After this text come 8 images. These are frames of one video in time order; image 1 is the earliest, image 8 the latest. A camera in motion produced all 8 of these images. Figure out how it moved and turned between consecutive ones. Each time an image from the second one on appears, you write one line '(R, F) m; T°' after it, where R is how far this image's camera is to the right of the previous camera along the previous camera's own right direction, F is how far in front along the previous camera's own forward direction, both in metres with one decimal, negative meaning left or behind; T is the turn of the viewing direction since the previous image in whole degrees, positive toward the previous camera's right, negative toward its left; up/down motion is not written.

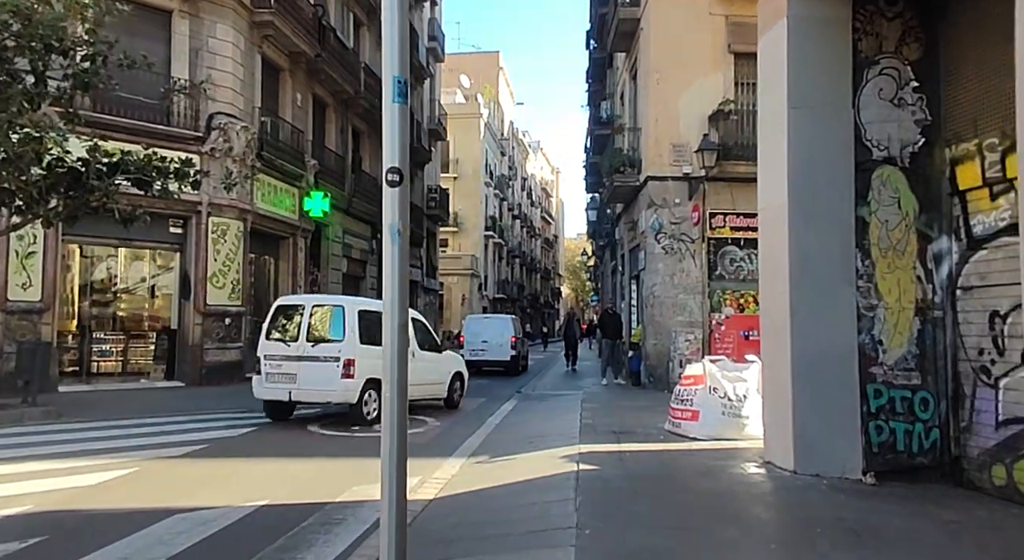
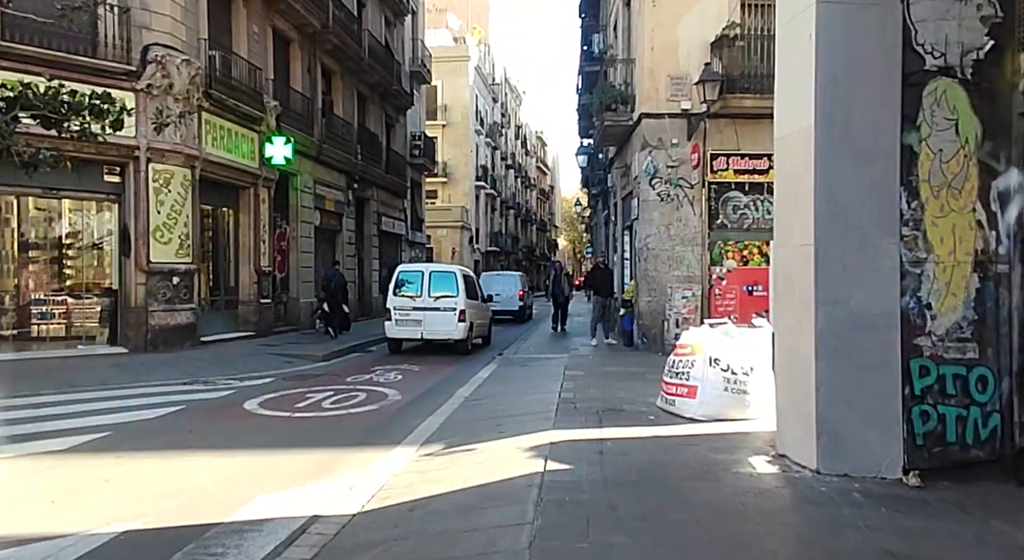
(+0.4, +1.7) m; 0°
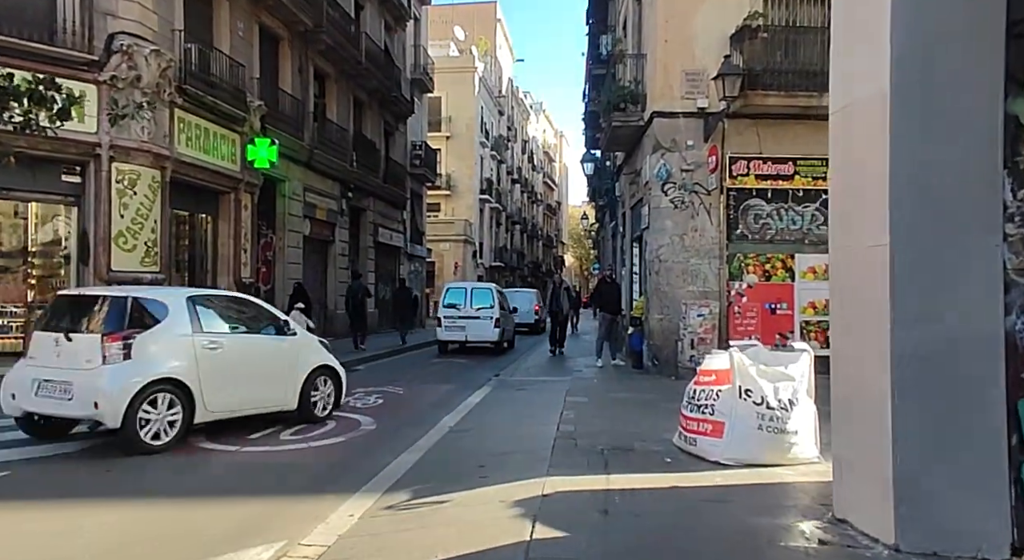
(+0.2, +1.4) m; -1°
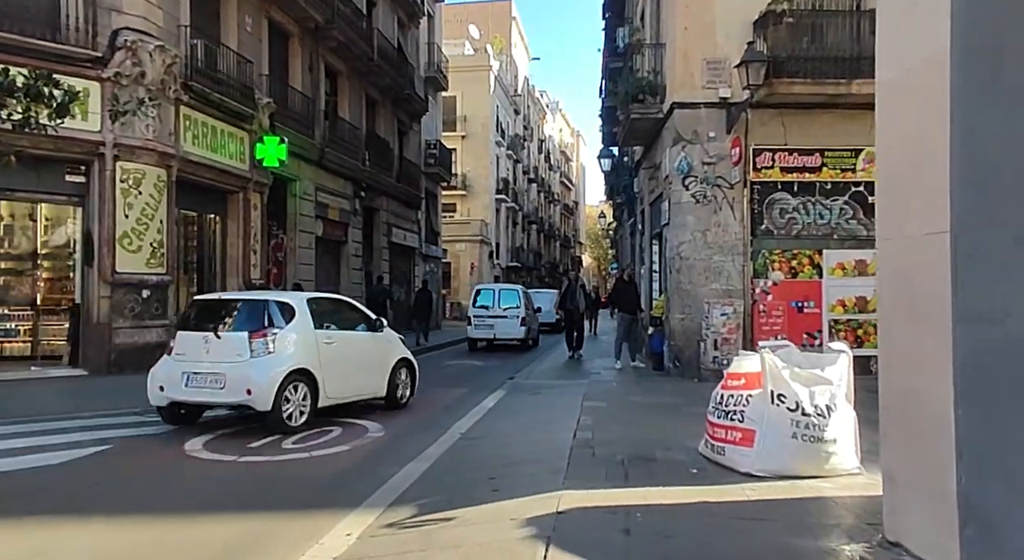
(+0.1, +0.5) m; -1°
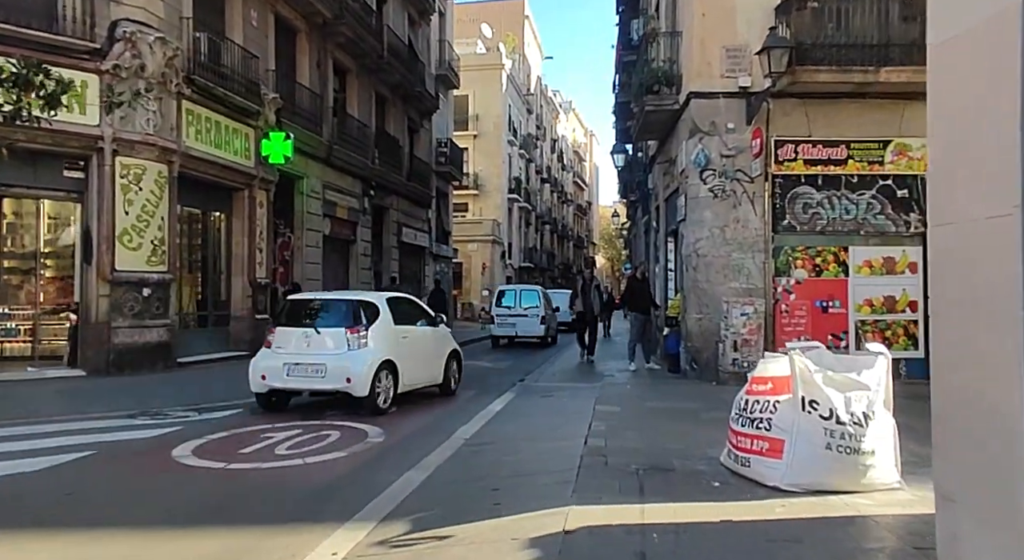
(+0.1, +0.5) m; -1°
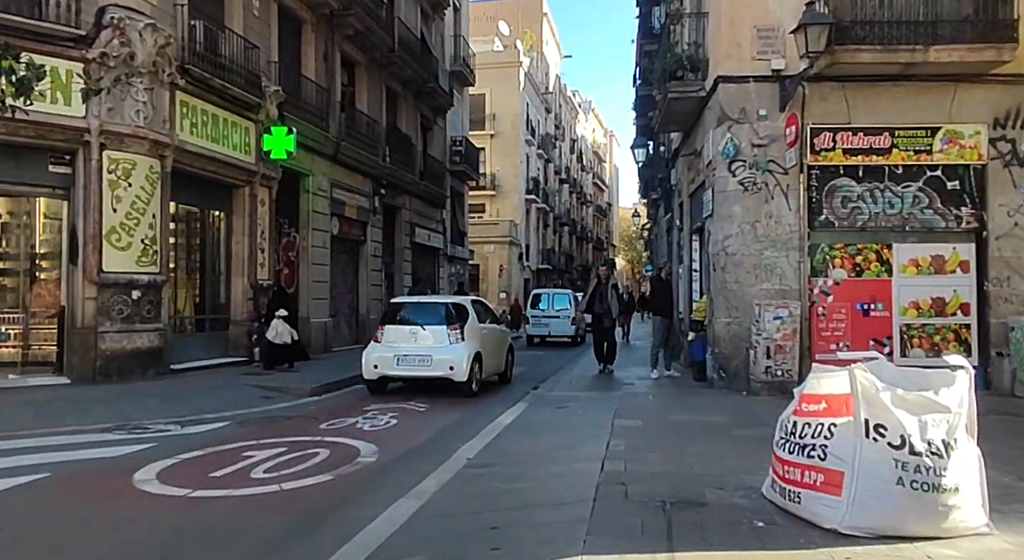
(+0.1, +0.9) m; -2°
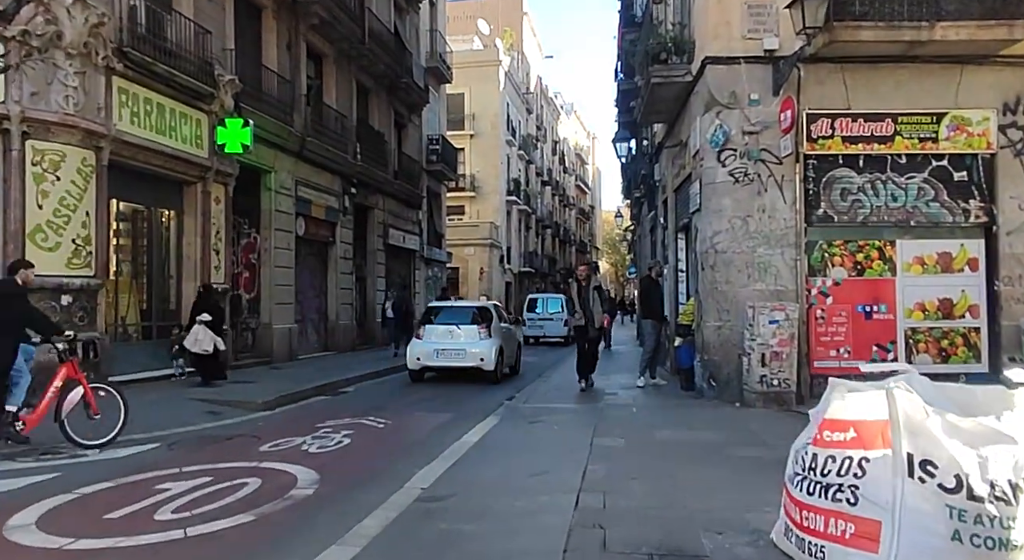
(+0.2, +1.1) m; +1°
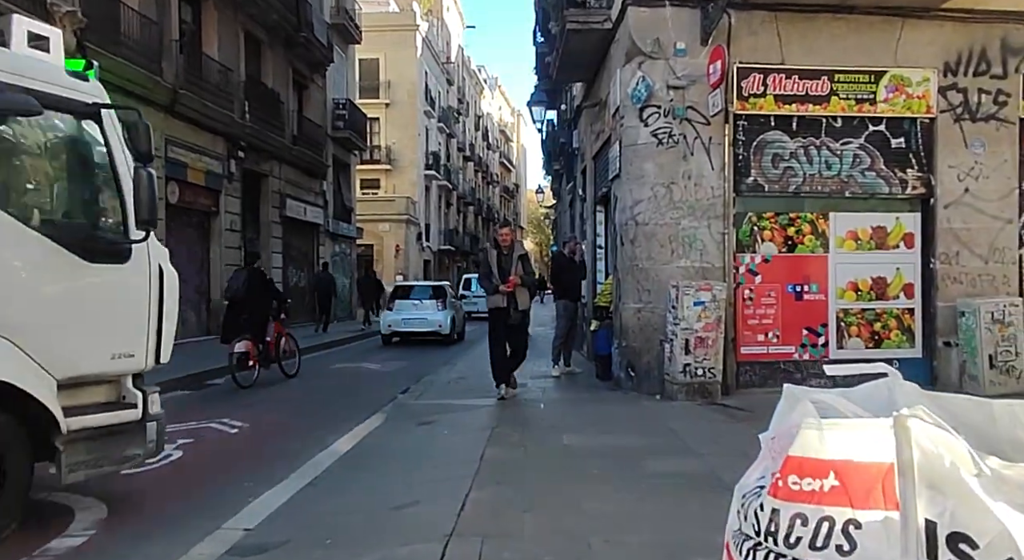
(+0.4, +1.5) m; +6°
